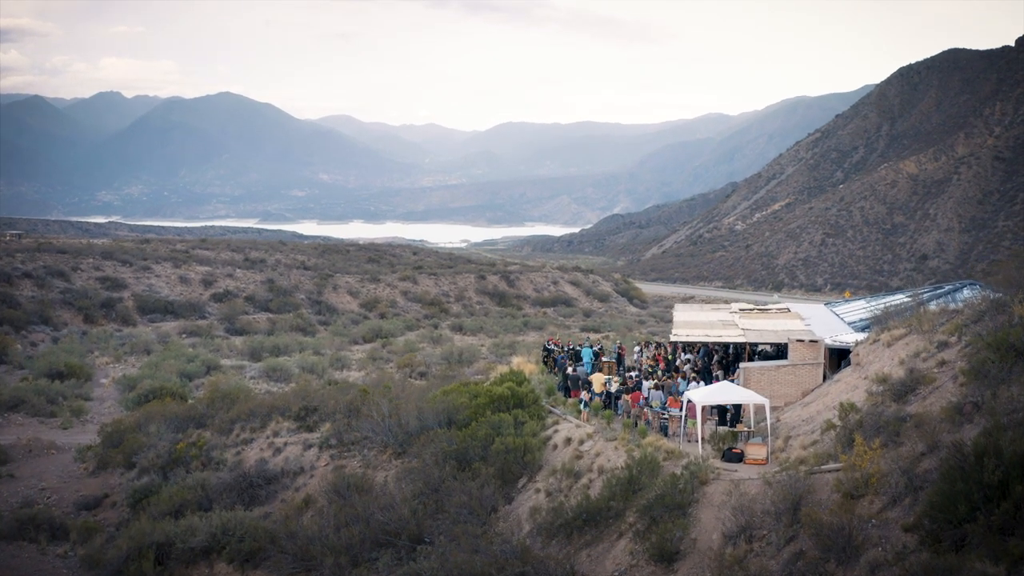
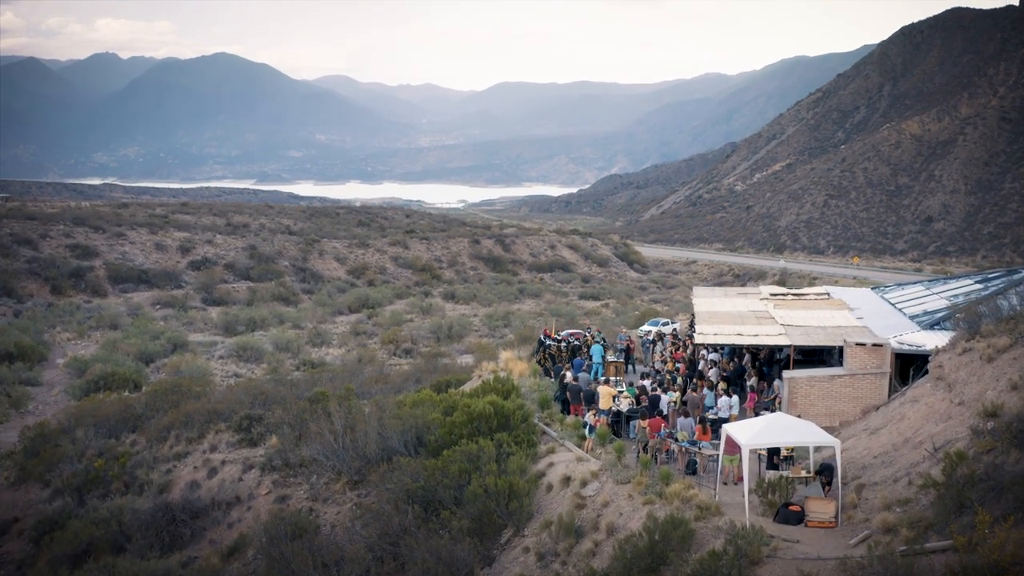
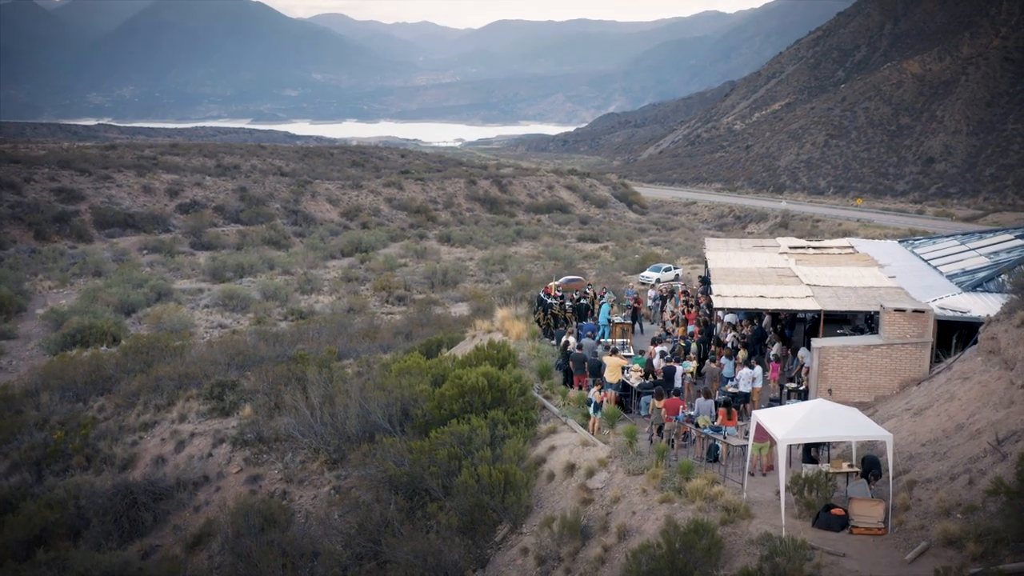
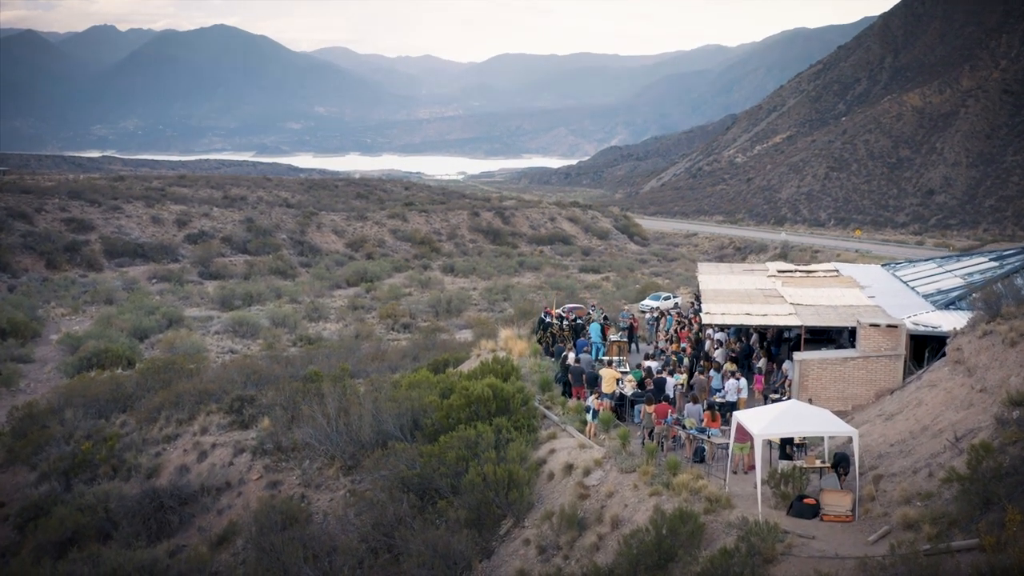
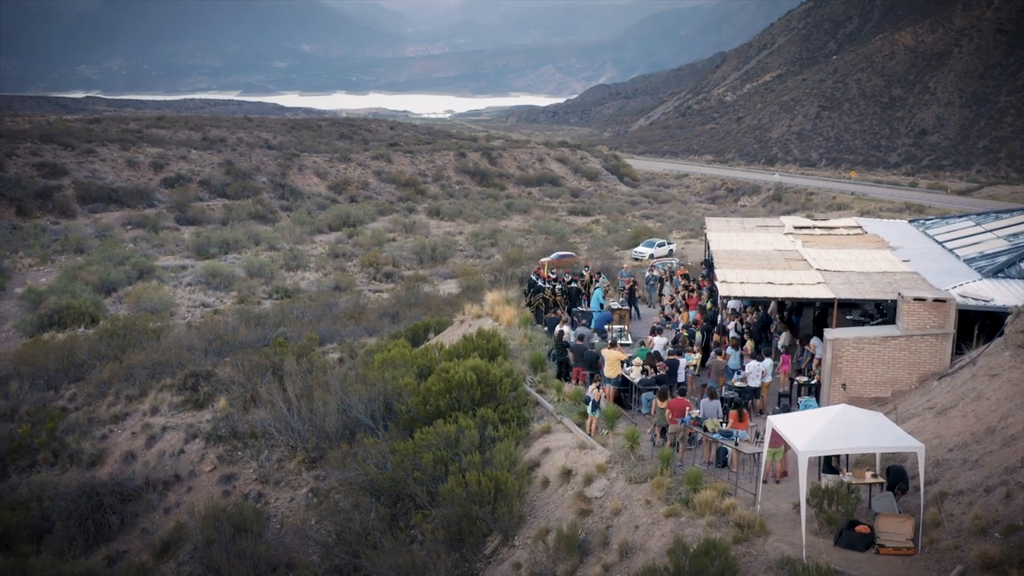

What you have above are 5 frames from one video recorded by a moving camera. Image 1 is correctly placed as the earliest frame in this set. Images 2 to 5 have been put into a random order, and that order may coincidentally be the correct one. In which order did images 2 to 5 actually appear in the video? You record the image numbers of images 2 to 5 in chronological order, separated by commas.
2, 4, 3, 5
